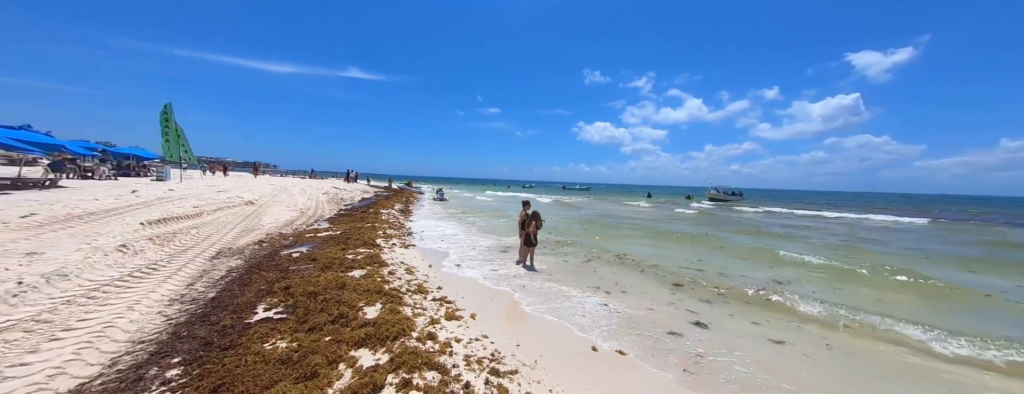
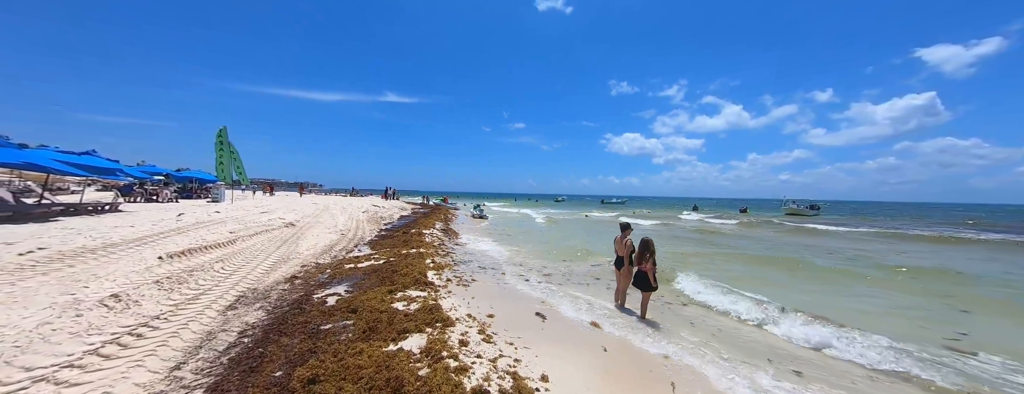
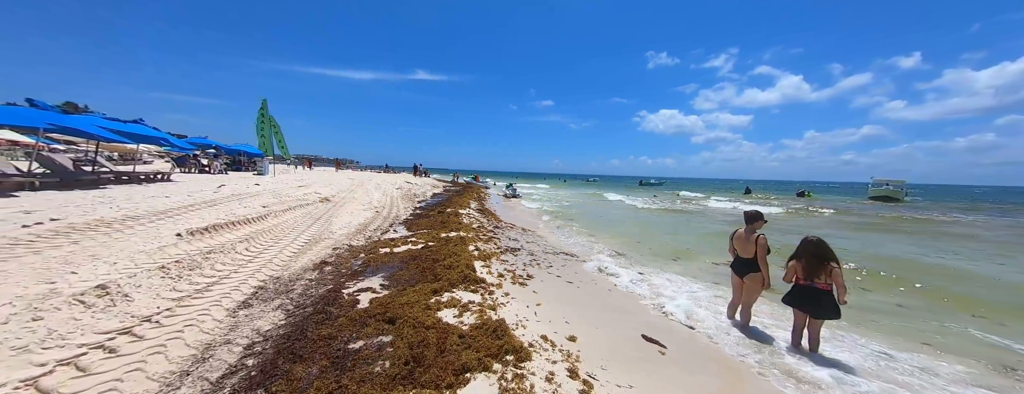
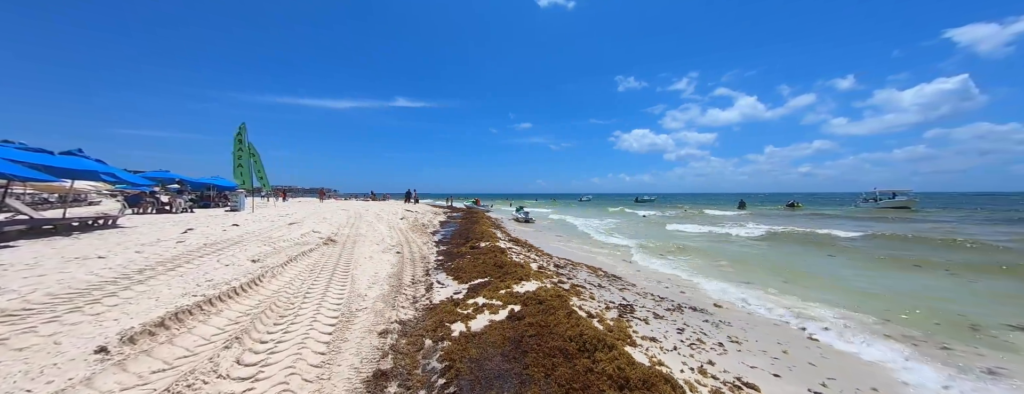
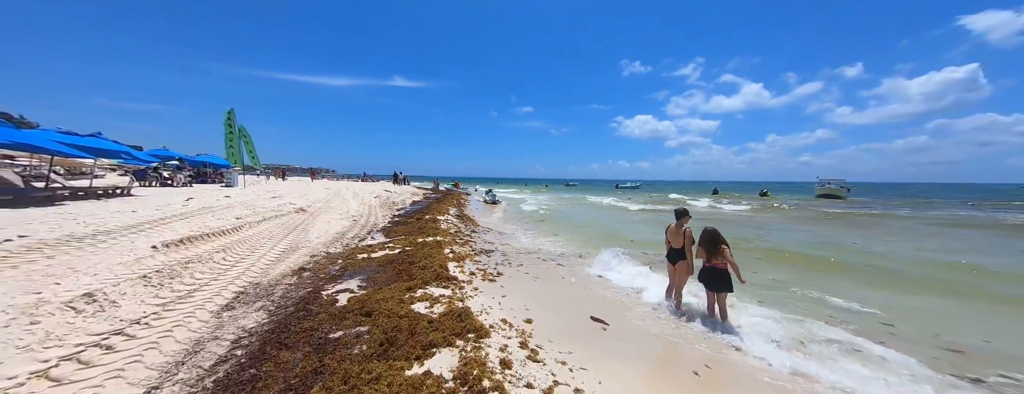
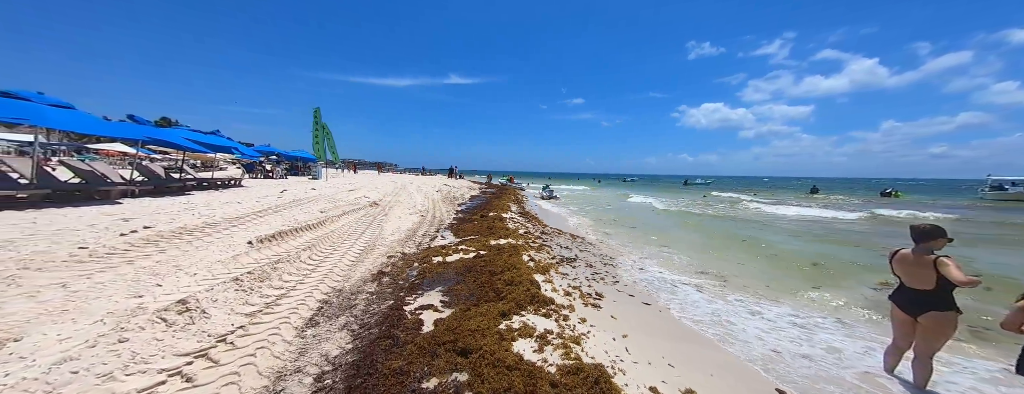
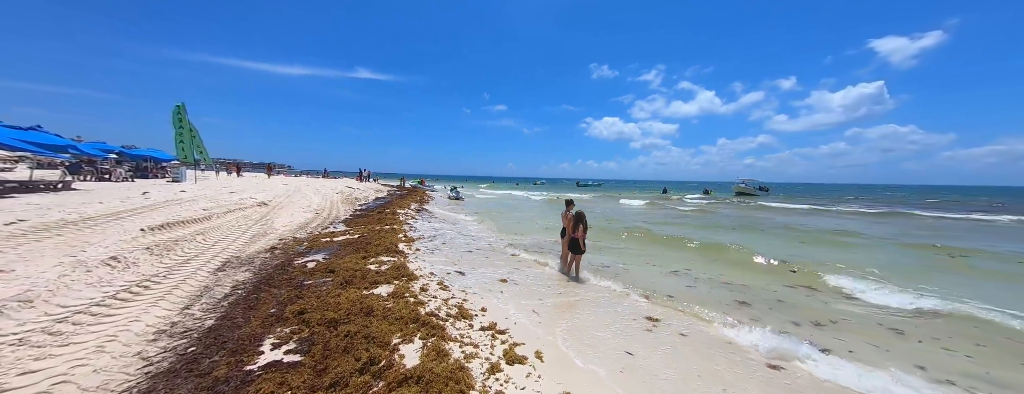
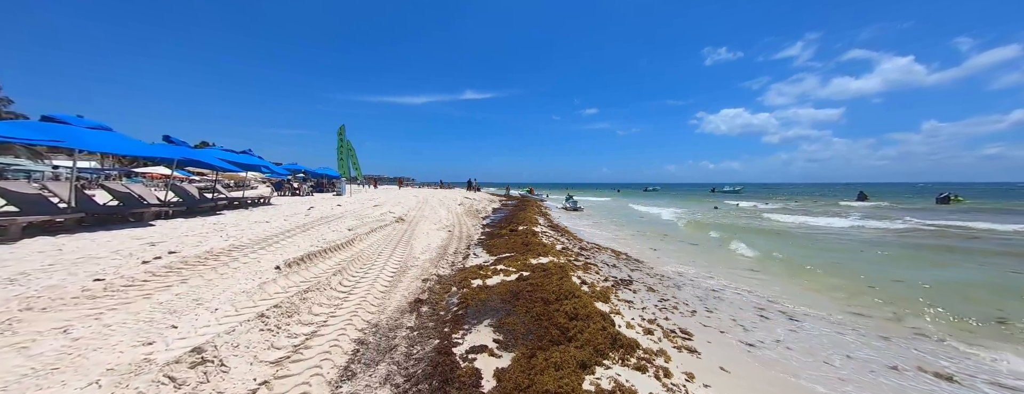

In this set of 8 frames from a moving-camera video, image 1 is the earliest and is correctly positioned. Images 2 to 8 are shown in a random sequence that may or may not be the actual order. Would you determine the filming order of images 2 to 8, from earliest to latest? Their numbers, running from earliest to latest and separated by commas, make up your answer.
7, 2, 5, 3, 6, 8, 4
